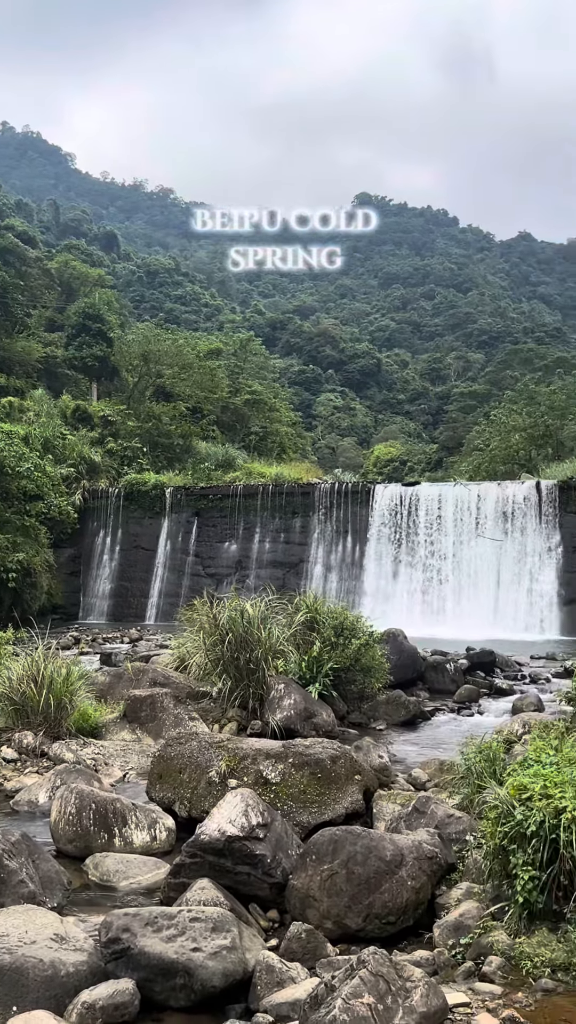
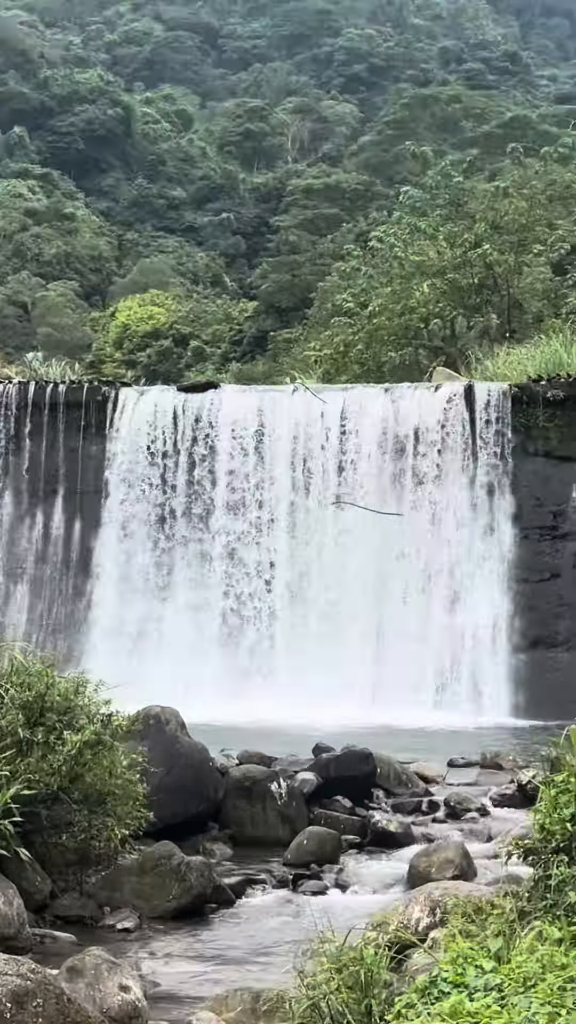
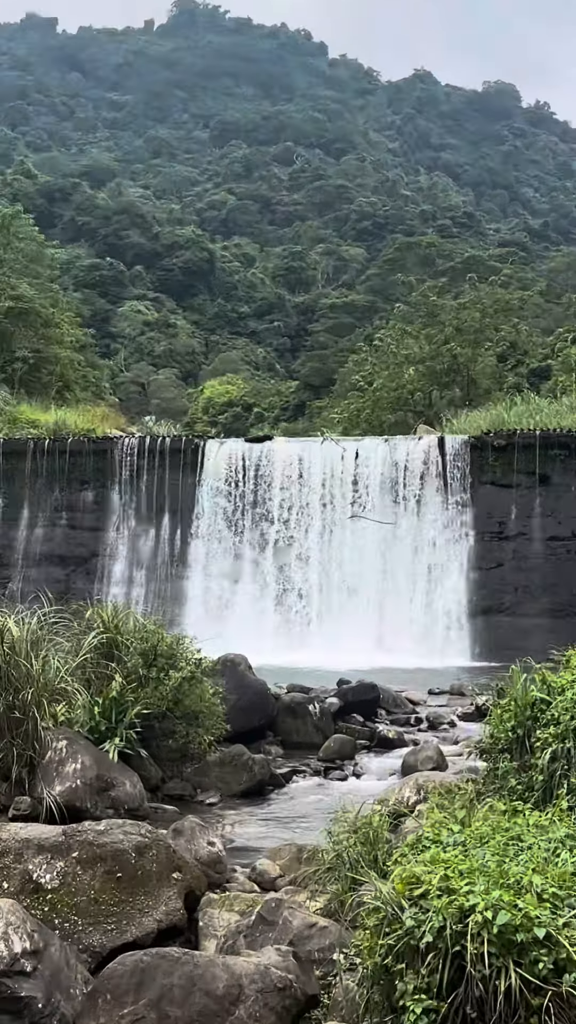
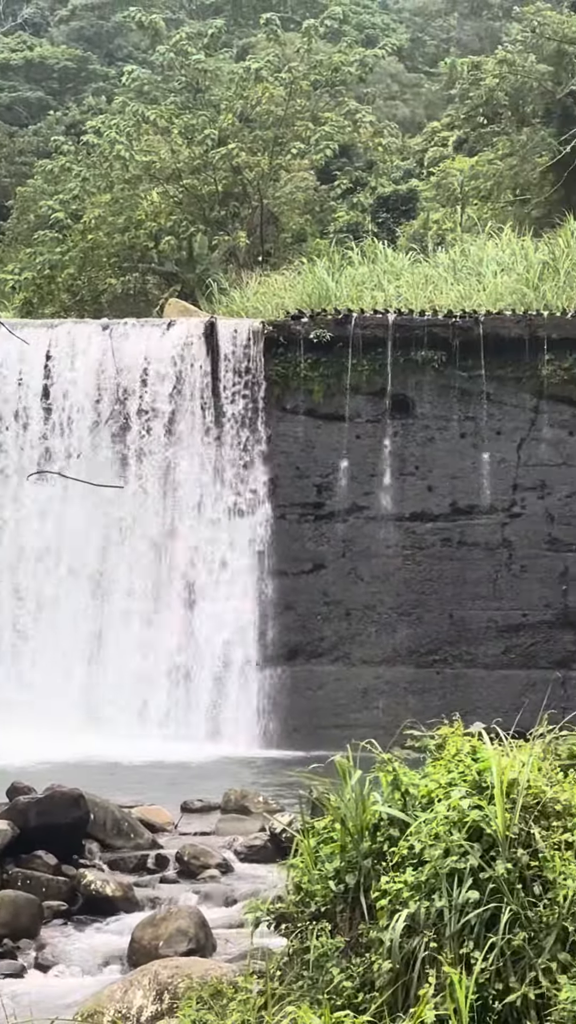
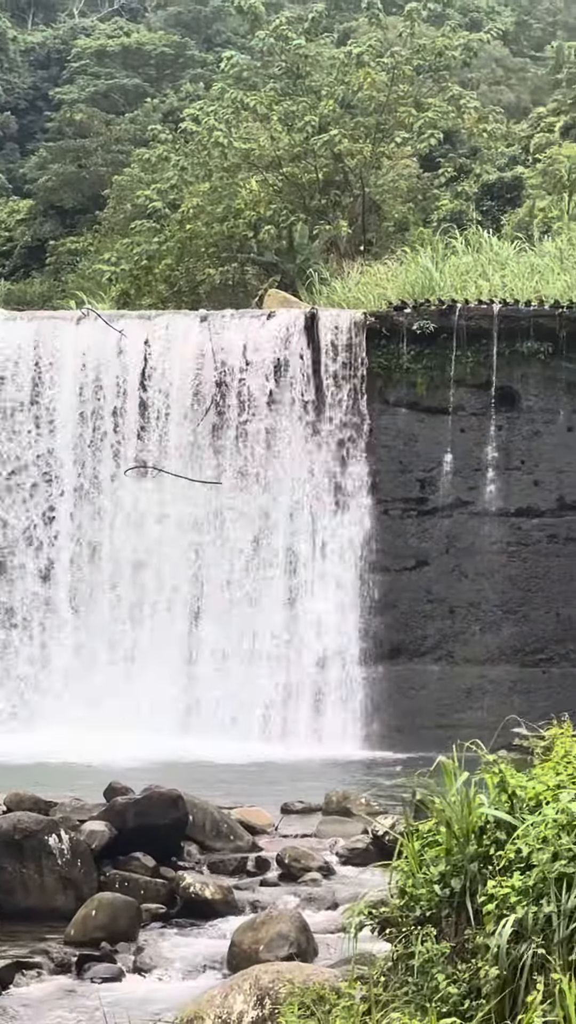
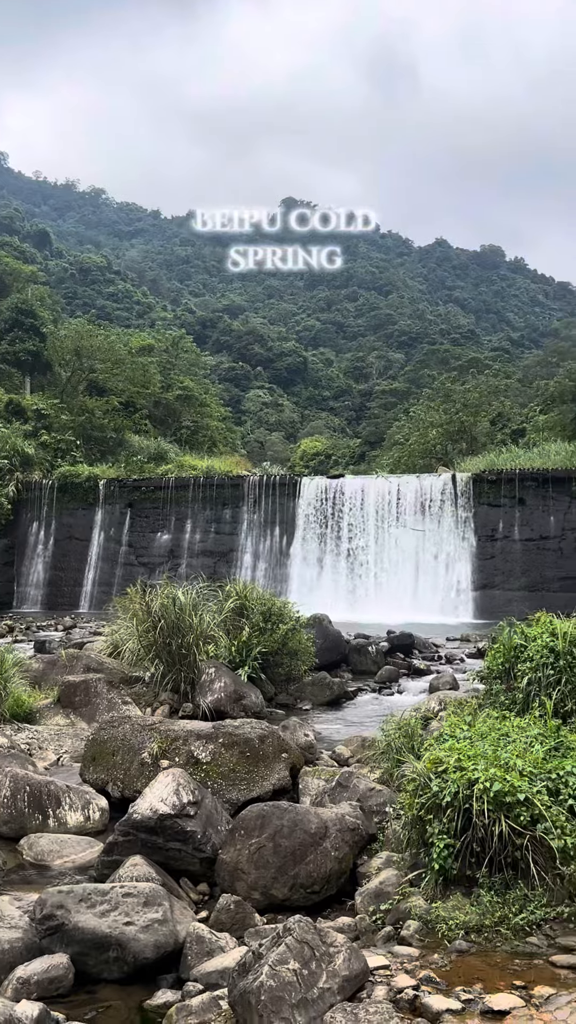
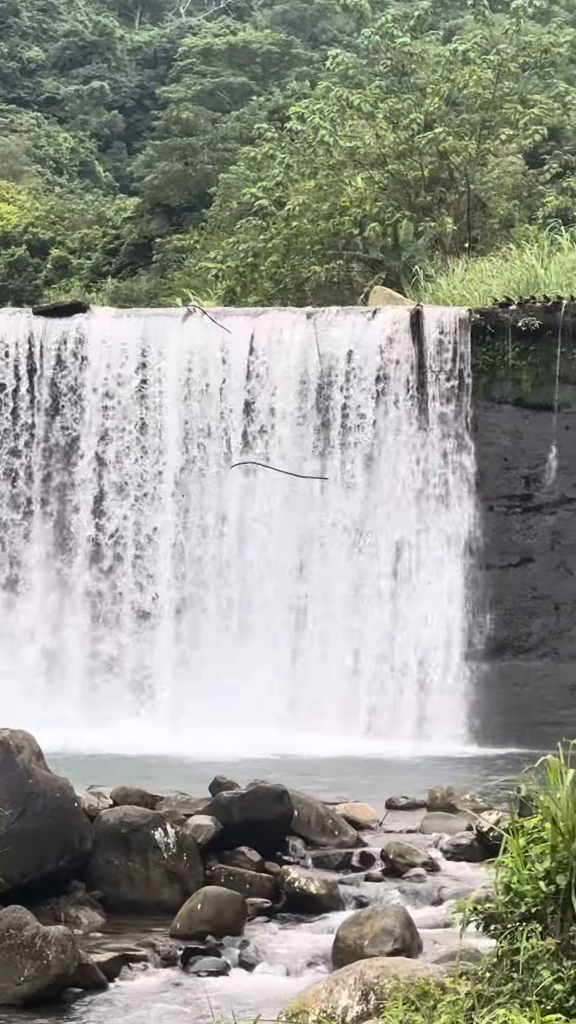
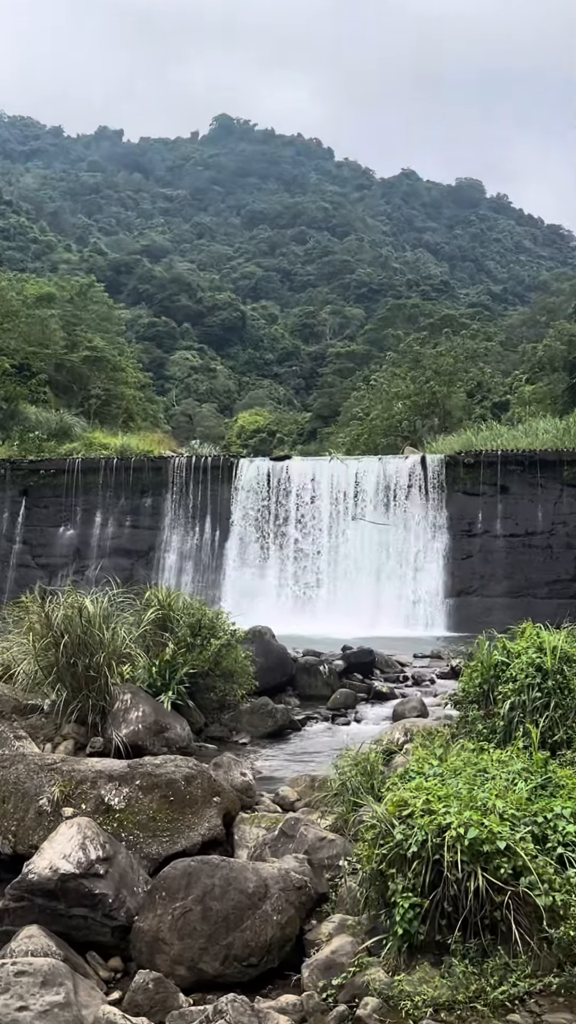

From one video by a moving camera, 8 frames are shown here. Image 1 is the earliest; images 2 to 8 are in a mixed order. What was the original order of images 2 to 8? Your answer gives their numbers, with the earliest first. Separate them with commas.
6, 8, 3, 2, 7, 5, 4
